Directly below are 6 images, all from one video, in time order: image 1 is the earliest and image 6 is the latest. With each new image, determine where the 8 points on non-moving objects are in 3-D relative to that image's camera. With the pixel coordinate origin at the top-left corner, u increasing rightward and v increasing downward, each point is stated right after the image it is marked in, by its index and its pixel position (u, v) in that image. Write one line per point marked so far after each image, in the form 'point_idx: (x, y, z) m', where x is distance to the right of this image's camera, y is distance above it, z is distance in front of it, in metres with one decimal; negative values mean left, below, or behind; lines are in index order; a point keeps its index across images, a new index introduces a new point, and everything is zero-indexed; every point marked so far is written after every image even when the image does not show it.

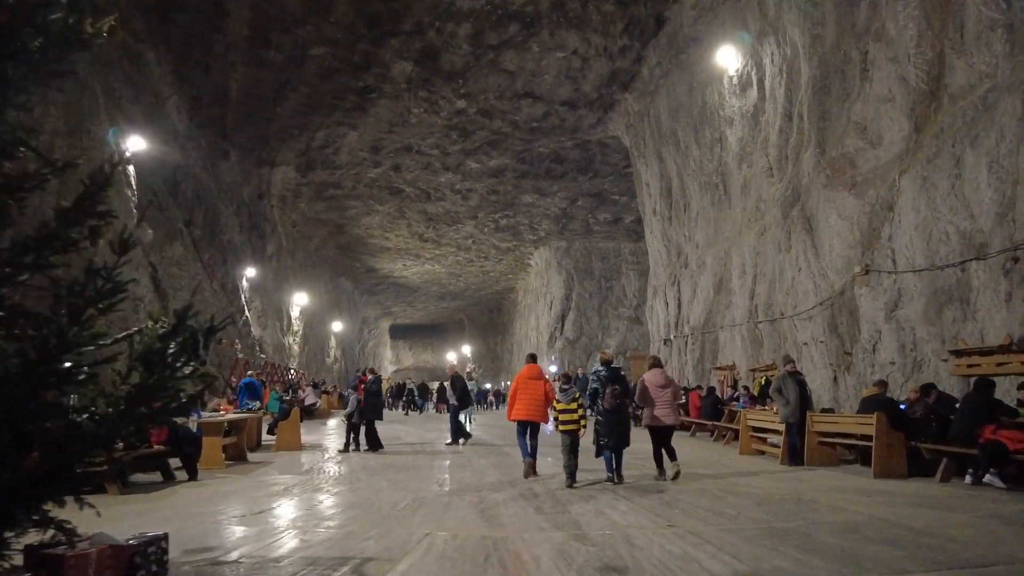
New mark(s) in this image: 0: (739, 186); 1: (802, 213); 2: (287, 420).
0: (+5.5, +2.4, +15.9) m
1: (+5.7, +1.5, +12.8) m
2: (-4.3, -2.5, +12.4) m
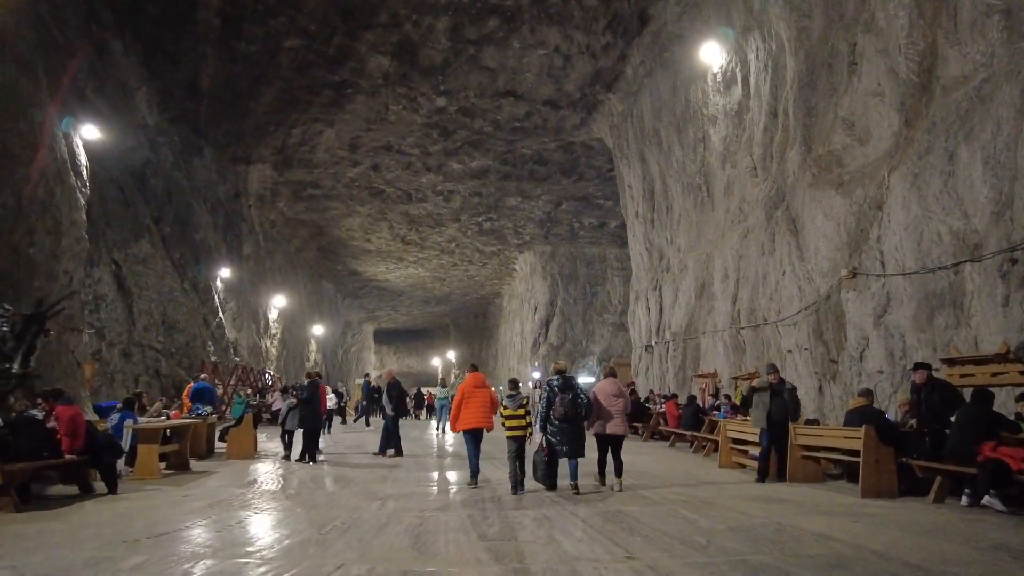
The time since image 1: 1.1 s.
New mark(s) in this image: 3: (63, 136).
0: (+4.9, +2.3, +15.4) m
1: (+5.1, +1.4, +12.3) m
2: (-4.9, -2.4, +11.6) m
3: (-8.6, +2.8, +12.5) m
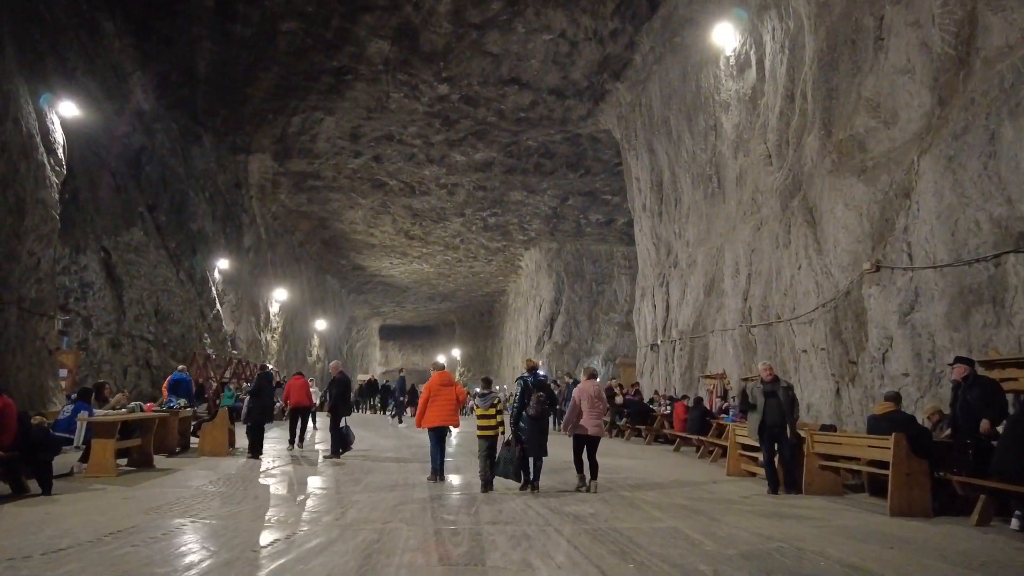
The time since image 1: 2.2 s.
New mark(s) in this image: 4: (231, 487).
0: (+4.9, +2.4, +14.5) m
1: (+5.1, +1.5, +11.4) m
2: (-5.0, -2.2, +10.9) m
3: (-8.6, +3.1, +11.8) m
4: (-3.0, -2.3, +7.7) m
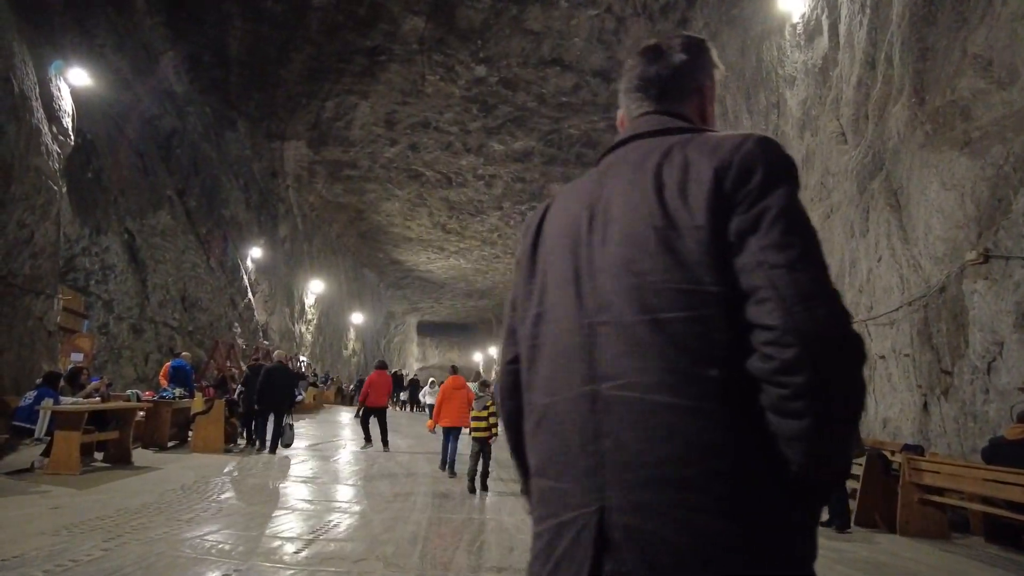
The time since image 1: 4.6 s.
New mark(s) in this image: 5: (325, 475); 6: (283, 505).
0: (+5.6, +2.5, +12.9) m
1: (+5.6, +1.5, +9.8) m
2: (-4.6, -1.9, +9.9) m
3: (-8.0, +3.5, +11.0) m
4: (-2.8, -2.1, +6.6) m
5: (-2.5, -2.5, +8.9) m
6: (-2.2, -2.1, +6.4) m
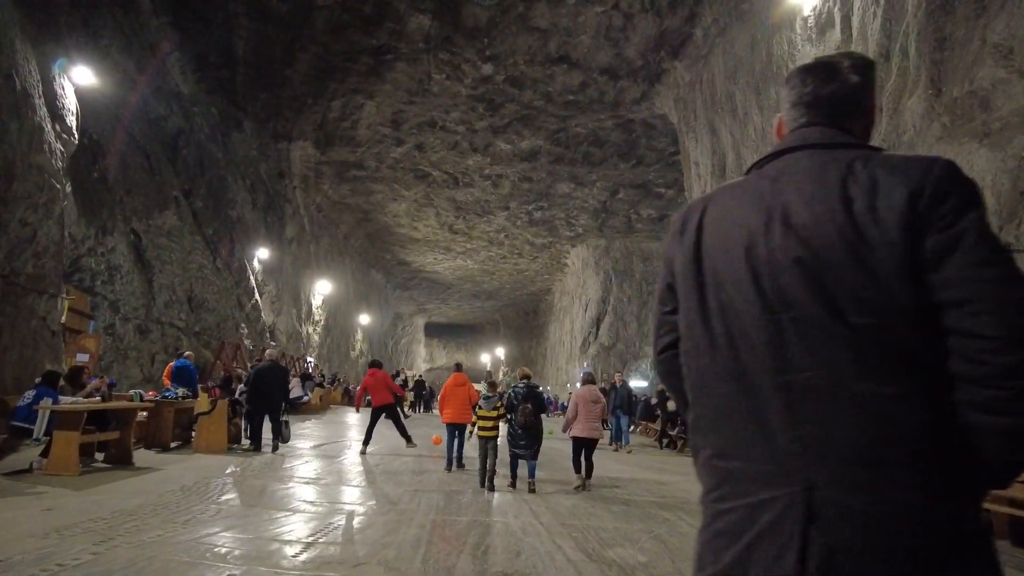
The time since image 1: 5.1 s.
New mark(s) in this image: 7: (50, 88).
0: (+5.8, +2.5, +12.7) m
1: (+5.7, +1.6, +9.6) m
2: (-4.5, -1.9, +9.8) m
3: (-7.9, +3.5, +10.9) m
4: (-2.7, -2.0, +6.4) m
5: (-2.4, -2.5, +8.7) m
6: (-2.1, -2.1, +6.3) m
7: (-8.1, +3.5, +11.6) m
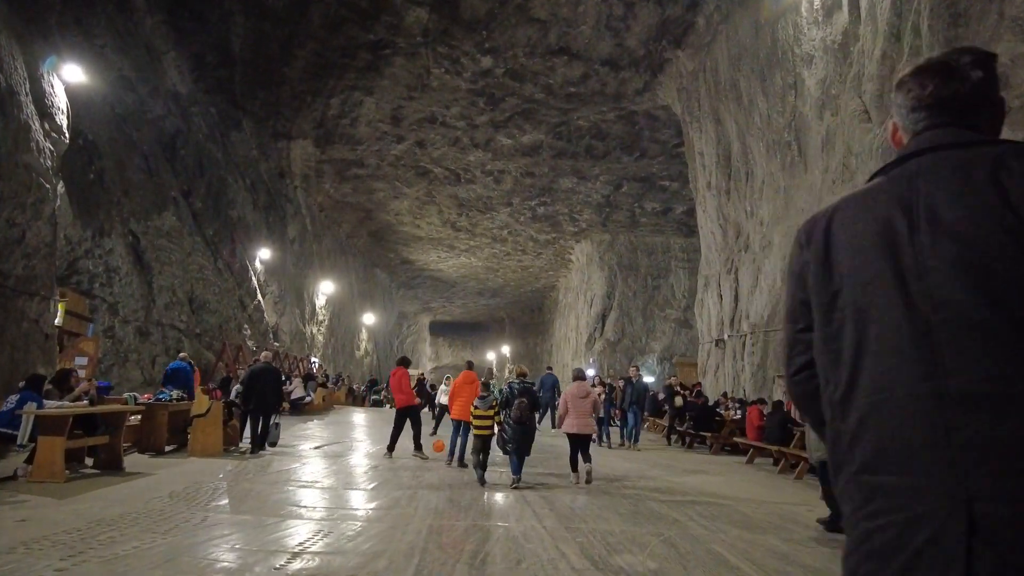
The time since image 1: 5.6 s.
0: (+5.8, +2.7, +12.3) m
1: (+5.7, +1.8, +9.2) m
2: (-4.4, -1.9, +9.5) m
3: (-7.9, +3.5, +10.7) m
4: (-2.7, -2.0, +6.2) m
5: (-2.3, -2.4, +8.4) m
6: (-2.1, -2.0, +6.0) m
7: (-8.1, +3.5, +11.3) m
